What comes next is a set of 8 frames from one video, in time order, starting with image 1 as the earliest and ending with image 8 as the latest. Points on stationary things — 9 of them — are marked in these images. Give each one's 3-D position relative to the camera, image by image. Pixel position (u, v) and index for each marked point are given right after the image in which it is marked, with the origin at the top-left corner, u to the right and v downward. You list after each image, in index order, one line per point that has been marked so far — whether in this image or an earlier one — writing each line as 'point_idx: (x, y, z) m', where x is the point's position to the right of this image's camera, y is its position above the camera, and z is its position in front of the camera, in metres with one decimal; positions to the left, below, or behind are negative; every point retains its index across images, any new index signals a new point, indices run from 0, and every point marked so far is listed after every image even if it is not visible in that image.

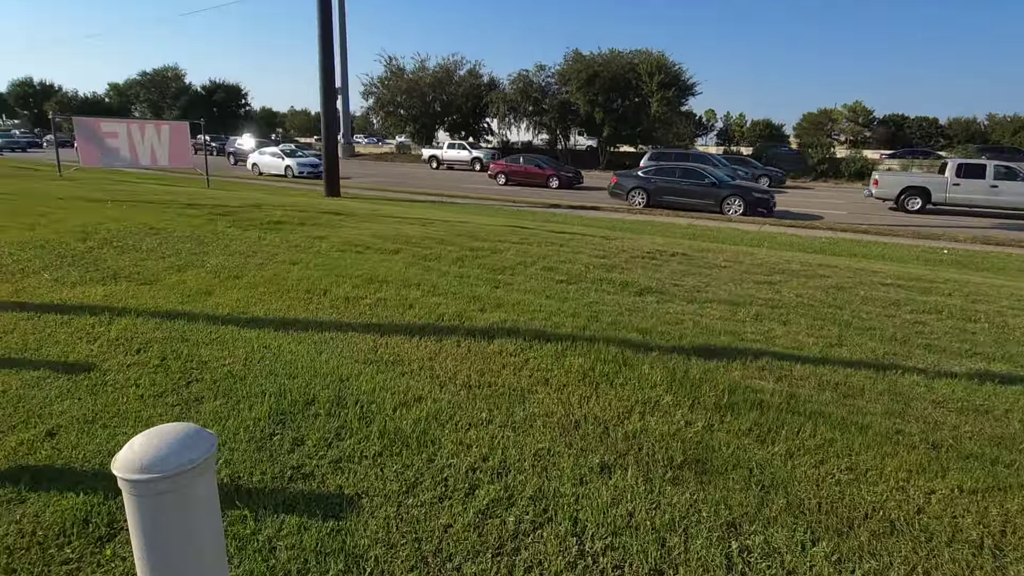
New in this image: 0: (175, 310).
0: (-2.4, -0.1, +3.6) m
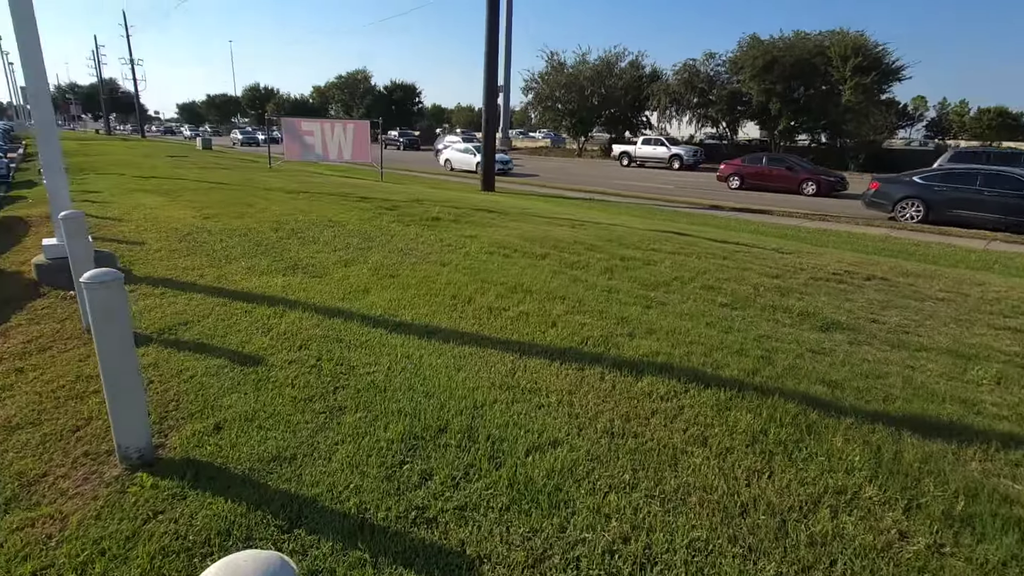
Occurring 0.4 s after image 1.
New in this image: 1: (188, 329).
0: (-1.3, -0.1, +3.8) m
1: (-2.2, -0.3, +3.4) m
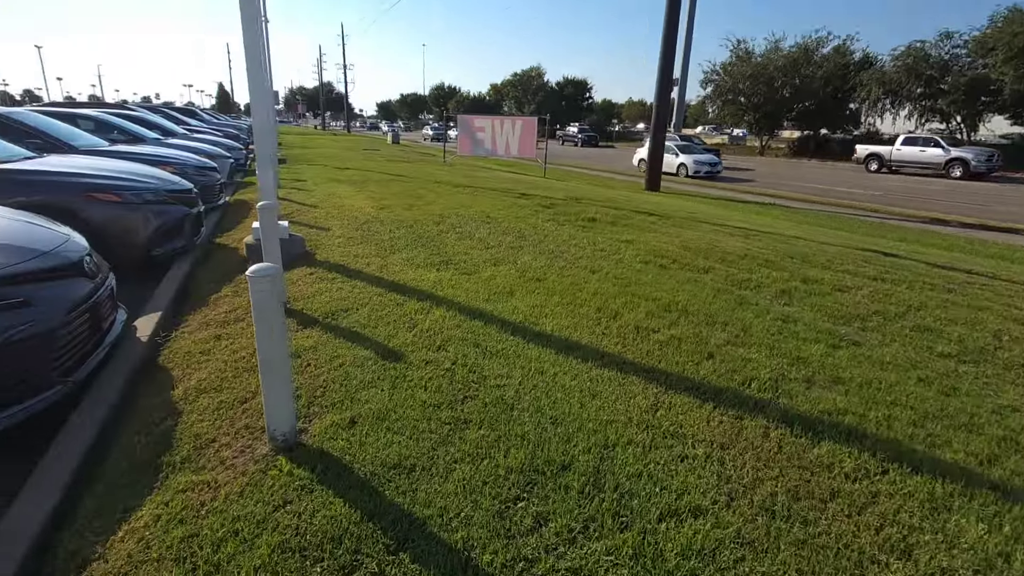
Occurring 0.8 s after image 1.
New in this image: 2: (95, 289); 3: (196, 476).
0: (-0.2, -0.1, +3.8) m
1: (-1.2, -0.2, +3.6) m
2: (-2.5, 0.0, +3.1) m
3: (-1.3, -0.8, +2.1) m
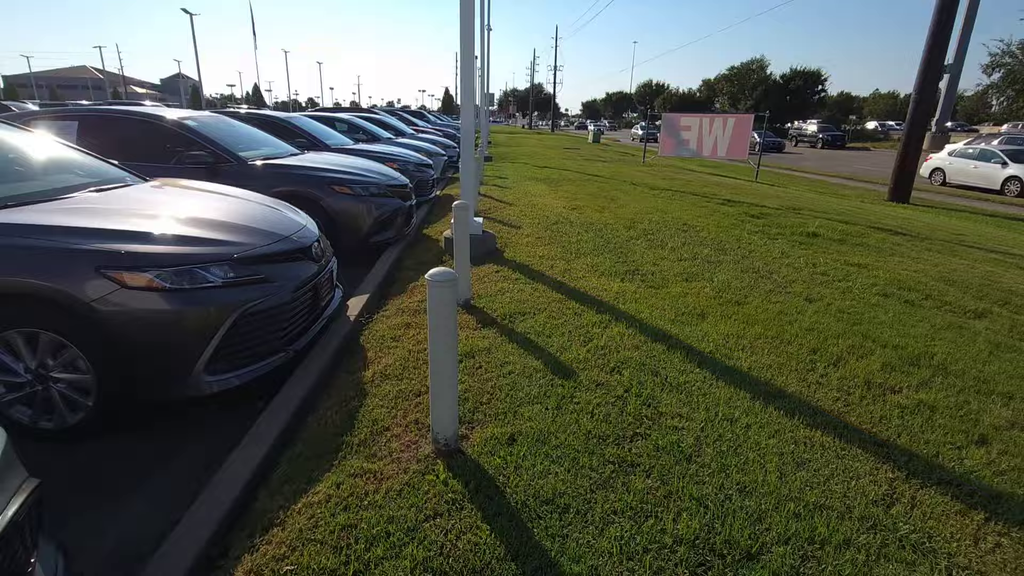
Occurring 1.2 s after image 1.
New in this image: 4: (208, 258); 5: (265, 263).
0: (+1.0, -0.3, +3.4) m
1: (+0.1, -0.2, +3.6) m
2: (-1.4, +0.1, +3.6) m
3: (-0.6, -0.8, +2.3) m
4: (-1.7, +0.2, +2.9) m
5: (-1.5, +0.1, +3.1) m
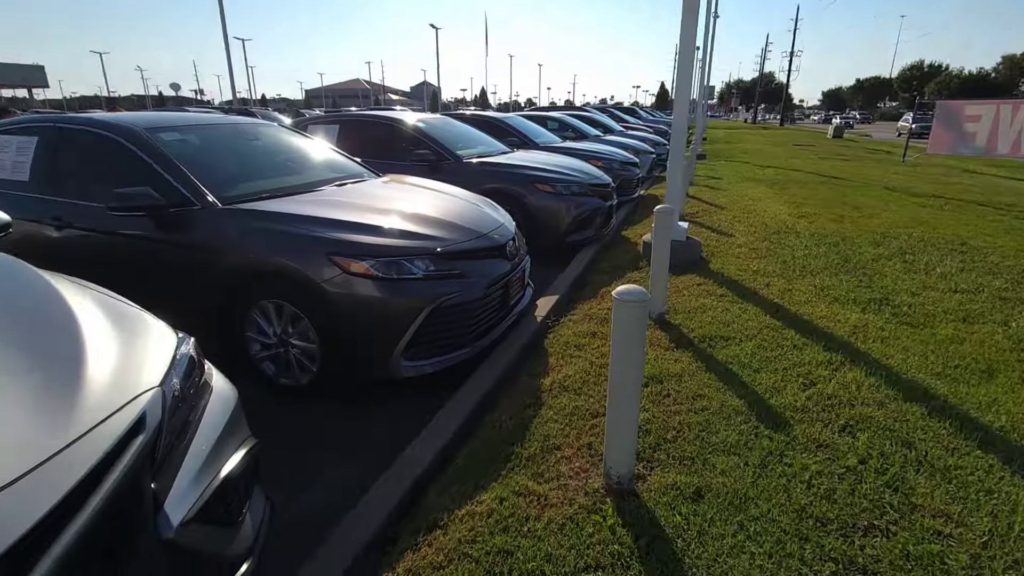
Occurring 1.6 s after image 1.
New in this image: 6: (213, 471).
0: (+2.1, -0.5, +2.6) m
1: (+1.3, -0.3, +3.1) m
2: (0.0, +0.1, +3.6) m
3: (+0.1, -0.8, +2.1) m
4: (-0.6, +0.2, +3.1) m
5: (-0.3, +0.2, +3.2) m
6: (-1.0, -0.6, +1.6) m
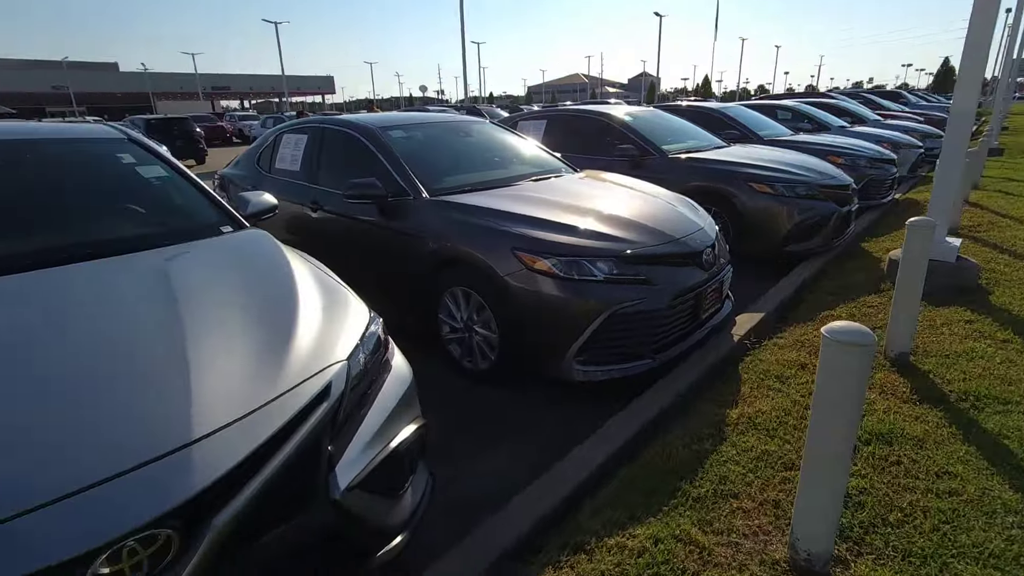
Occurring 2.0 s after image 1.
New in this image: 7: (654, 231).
0: (+2.7, -0.8, +1.5) m
1: (+2.2, -0.5, +2.3) m
2: (+1.2, 0.0, +3.2) m
3: (+0.7, -0.9, +1.9) m
4: (+0.5, +0.2, +2.9) m
5: (+0.8, +0.1, +3.0) m
6: (-0.4, -0.5, +1.8) m
7: (+0.9, +0.4, +3.2) m
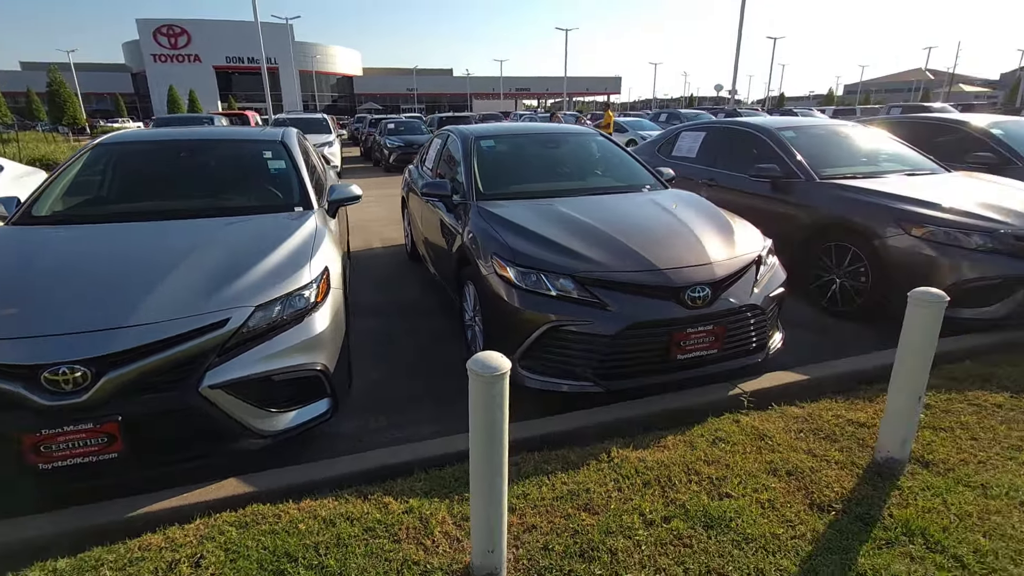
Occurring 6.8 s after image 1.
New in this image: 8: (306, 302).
0: (+1.4, -1.2, +0.8) m
1: (+1.3, -0.9, +1.7) m
2: (+1.0, -0.2, +3.0) m
3: (-0.3, -0.9, +2.1) m
4: (+0.3, +0.1, +3.0) m
5: (+0.6, 0.0, +3.0) m
6: (-1.2, -0.4, +2.5) m
7: (+0.8, +0.2, +3.1) m
8: (-1.1, -0.1, +2.7) m
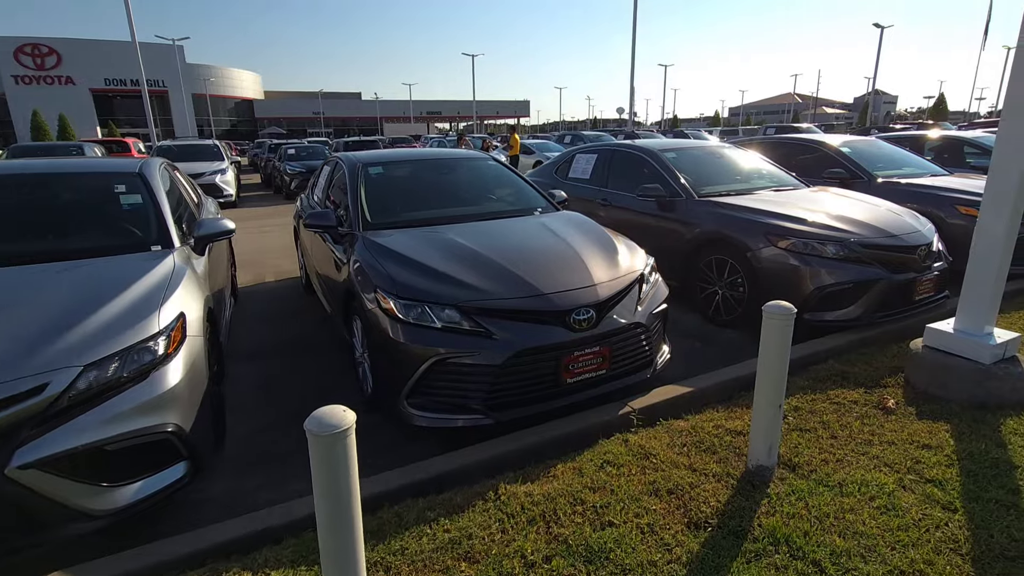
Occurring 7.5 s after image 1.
0: (+1.1, -1.2, +0.9) m
1: (+0.9, -1.0, +1.8) m
2: (+0.4, -0.3, +3.0) m
3: (-0.7, -1.1, +1.9) m
4: (-0.4, -0.1, +3.0) m
5: (-0.1, -0.2, +2.9) m
6: (-1.8, -0.6, +2.2) m
7: (+0.1, 0.0, +3.1) m
8: (-1.7, -0.3, +2.4) m
